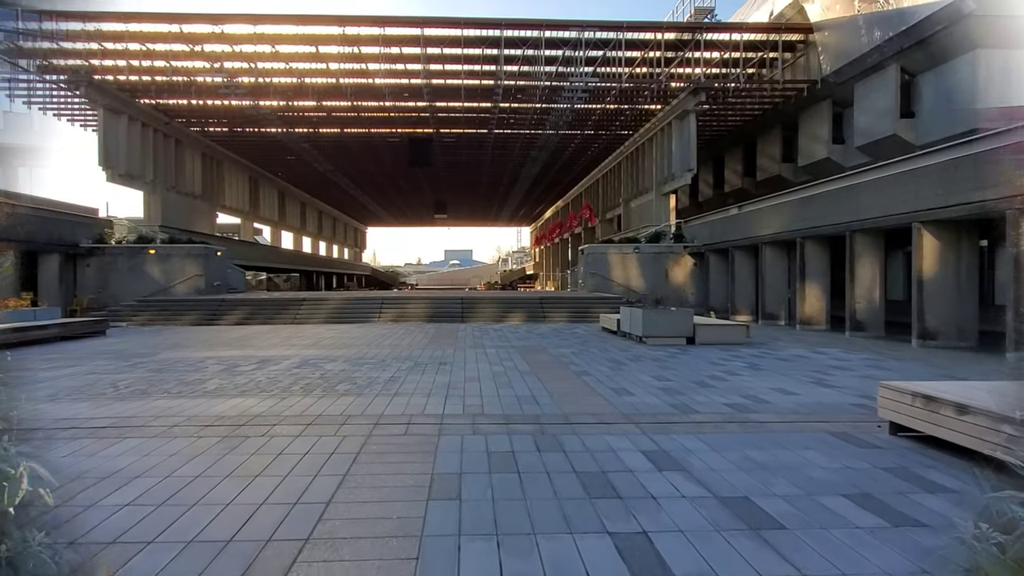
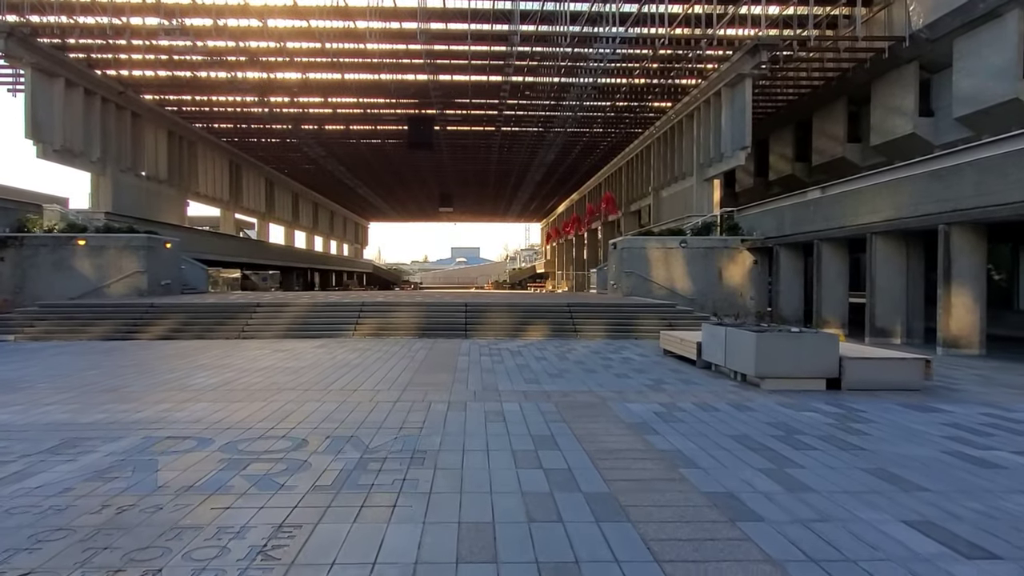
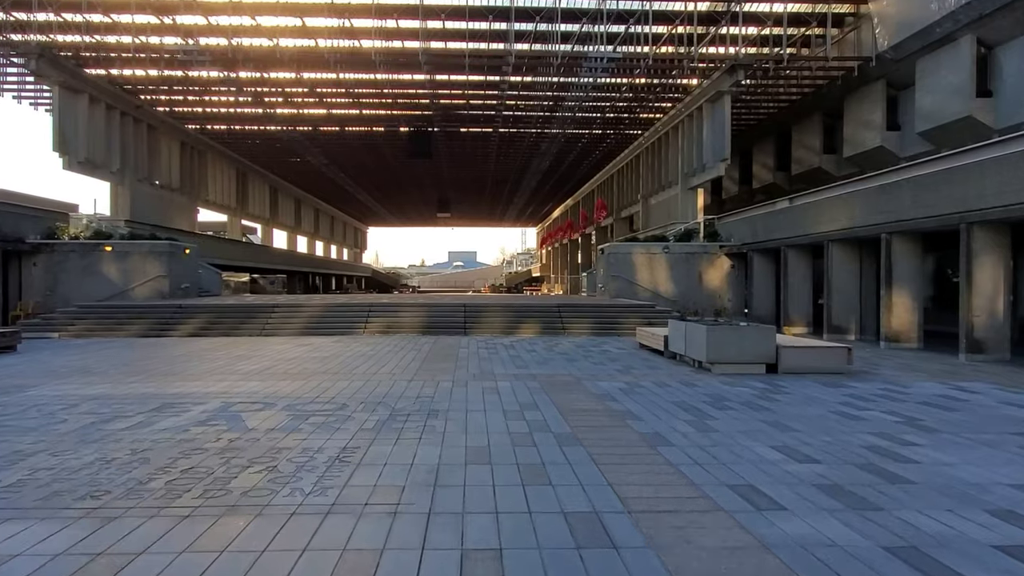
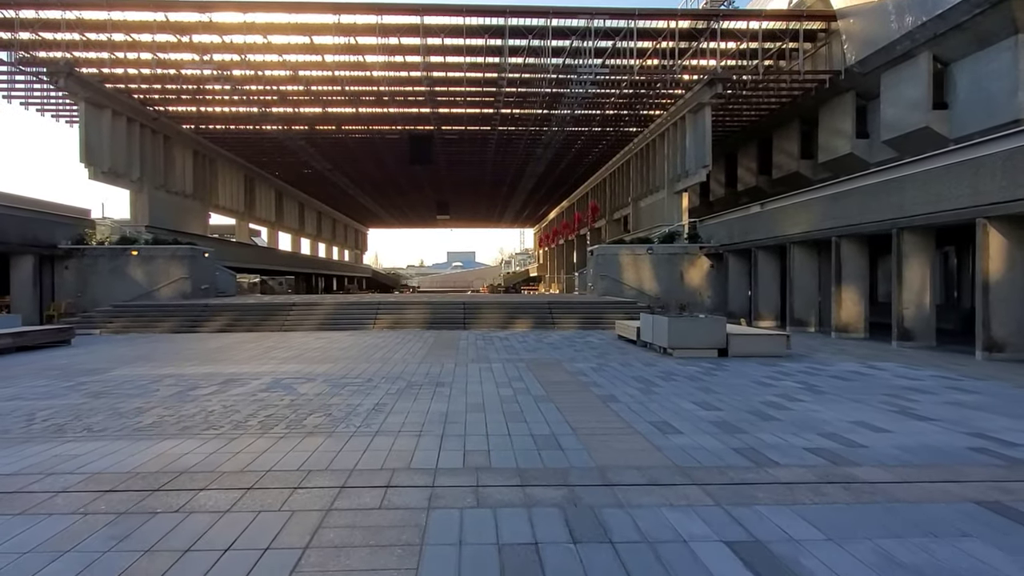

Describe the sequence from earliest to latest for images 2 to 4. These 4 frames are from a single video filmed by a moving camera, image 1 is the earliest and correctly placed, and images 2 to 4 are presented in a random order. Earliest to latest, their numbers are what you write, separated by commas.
4, 3, 2
